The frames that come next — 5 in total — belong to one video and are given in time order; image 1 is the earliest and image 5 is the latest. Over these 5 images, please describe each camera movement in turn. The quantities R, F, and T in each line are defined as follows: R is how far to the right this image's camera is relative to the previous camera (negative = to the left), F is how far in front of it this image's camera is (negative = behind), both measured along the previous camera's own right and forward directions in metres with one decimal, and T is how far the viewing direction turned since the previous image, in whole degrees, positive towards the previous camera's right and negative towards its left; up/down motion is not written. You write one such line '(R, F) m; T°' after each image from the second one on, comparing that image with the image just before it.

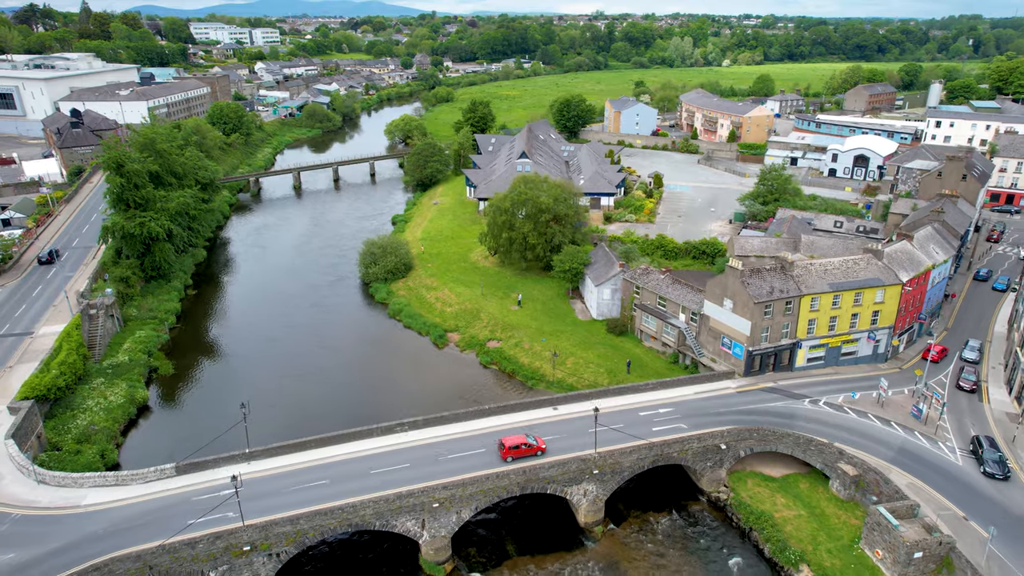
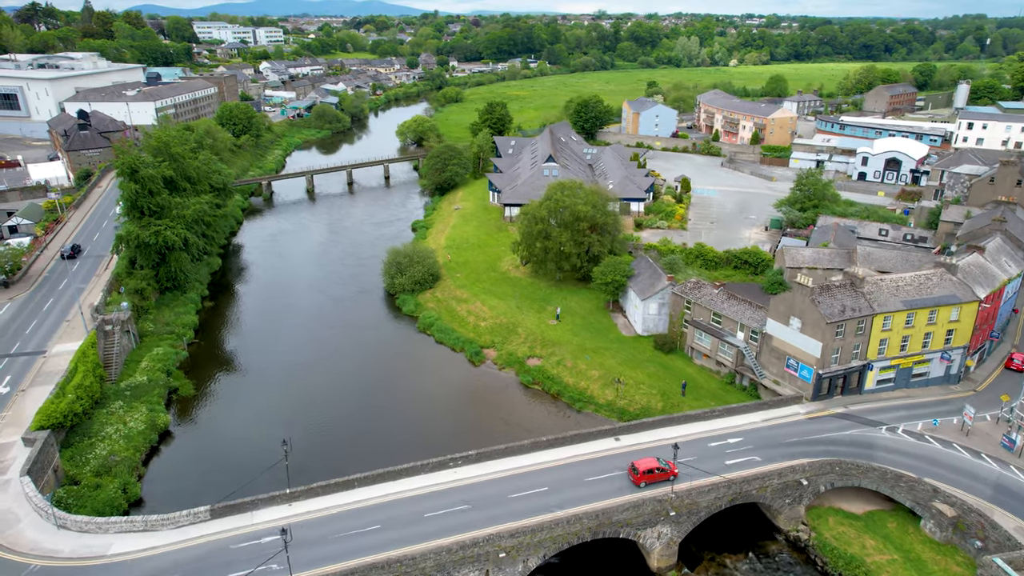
(-3.3, +2.9) m; 0°
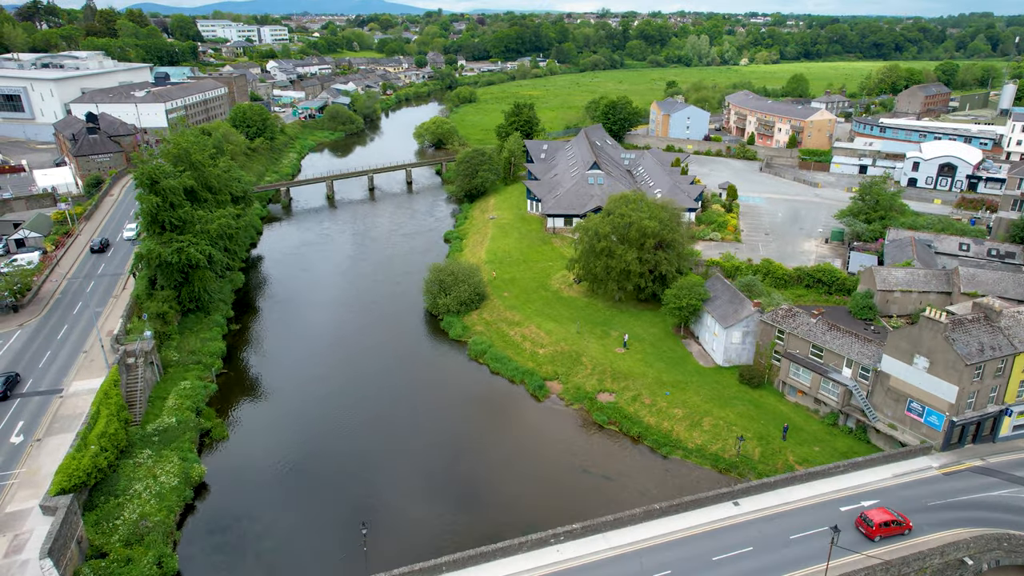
(-4.9, +4.8) m; 0°
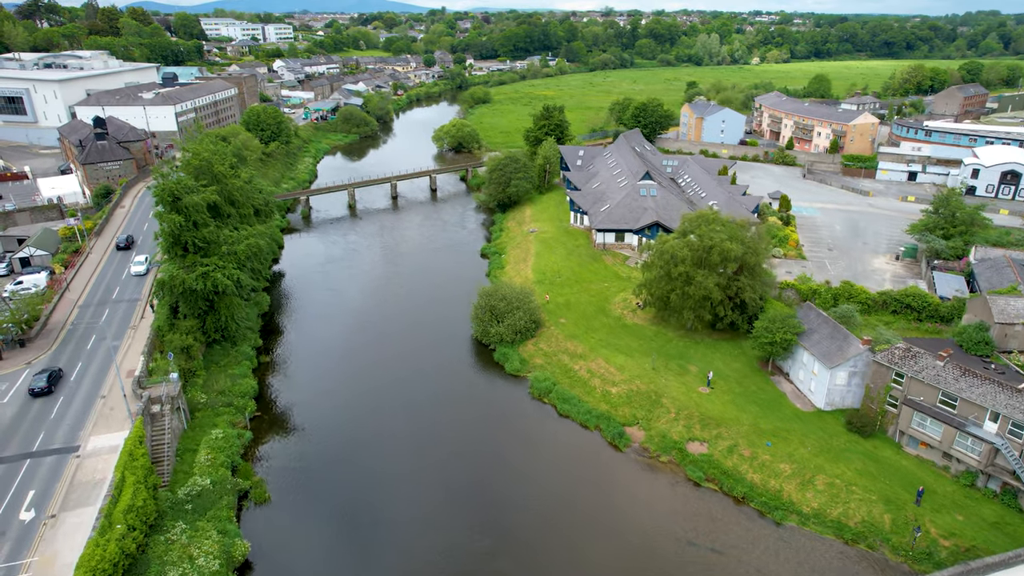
(-4.9, +5.1) m; 0°
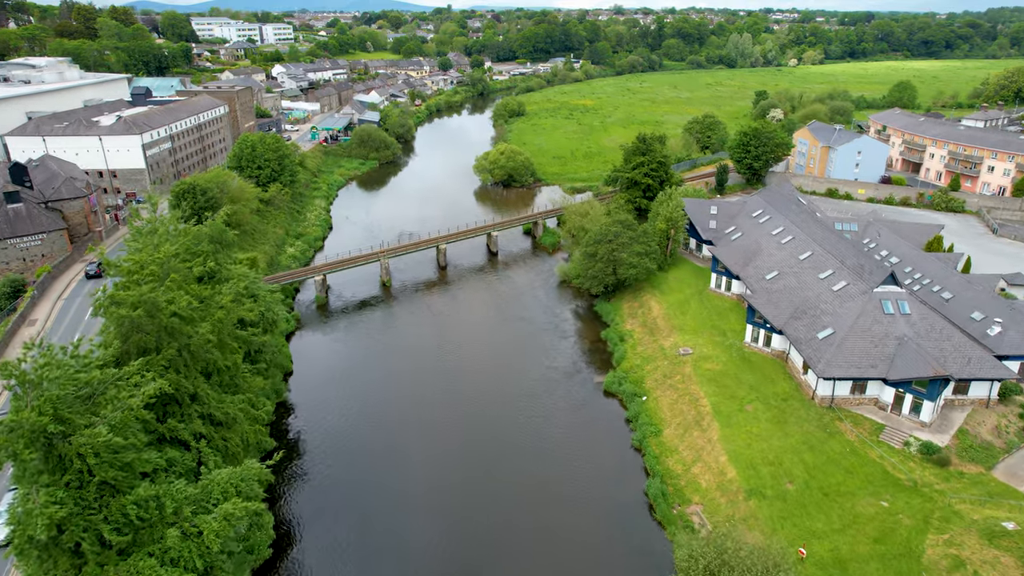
(-10.4, +25.1) m; 0°
